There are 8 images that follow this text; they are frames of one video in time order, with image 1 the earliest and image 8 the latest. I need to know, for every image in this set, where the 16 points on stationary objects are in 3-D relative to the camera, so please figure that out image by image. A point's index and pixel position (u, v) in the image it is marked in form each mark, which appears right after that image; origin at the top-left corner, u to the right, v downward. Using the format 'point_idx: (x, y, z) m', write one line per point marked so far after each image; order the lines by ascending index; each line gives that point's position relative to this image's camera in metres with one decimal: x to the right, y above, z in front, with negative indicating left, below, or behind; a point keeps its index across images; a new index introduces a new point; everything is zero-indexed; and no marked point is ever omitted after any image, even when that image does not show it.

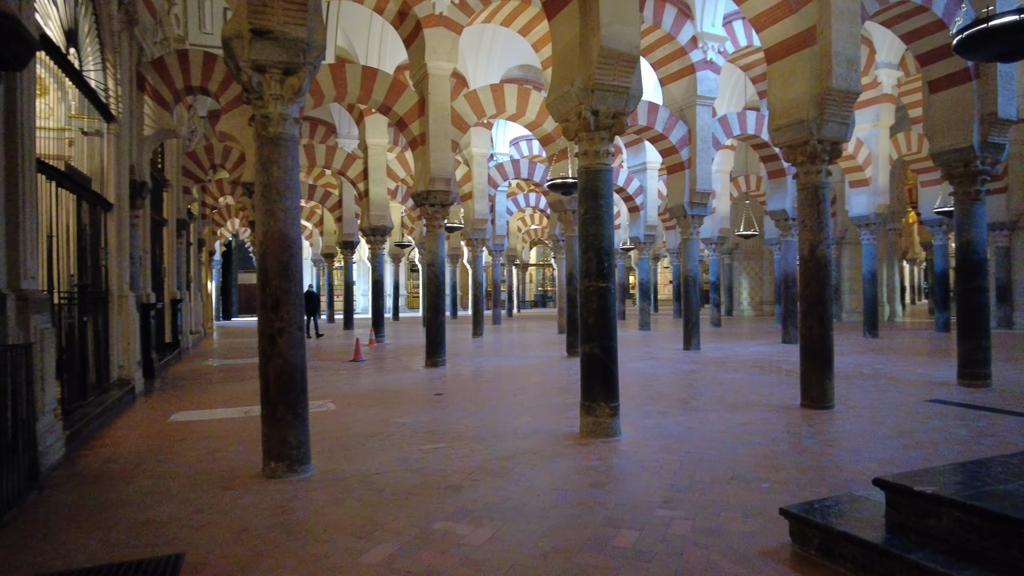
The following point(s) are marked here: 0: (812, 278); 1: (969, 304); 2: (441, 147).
0: (+2.5, +0.1, +5.6) m
1: (+4.6, -0.2, +6.6) m
2: (-1.0, +1.9, +8.8) m
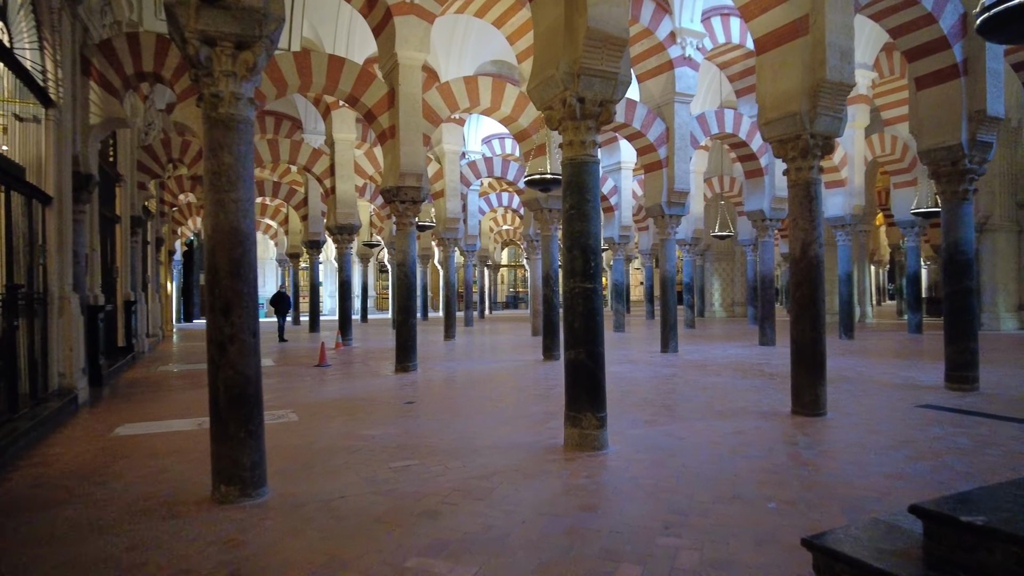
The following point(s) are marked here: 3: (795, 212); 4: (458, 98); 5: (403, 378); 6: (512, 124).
0: (+2.3, +0.1, +5.3) m
1: (+4.4, -0.2, +6.4) m
2: (-1.3, +1.9, +8.4) m
3: (+2.3, +0.6, +5.4) m
4: (-0.7, +2.6, +9.0) m
5: (-1.3, -1.1, +8.0) m
6: (0.0, +2.4, +9.5) m
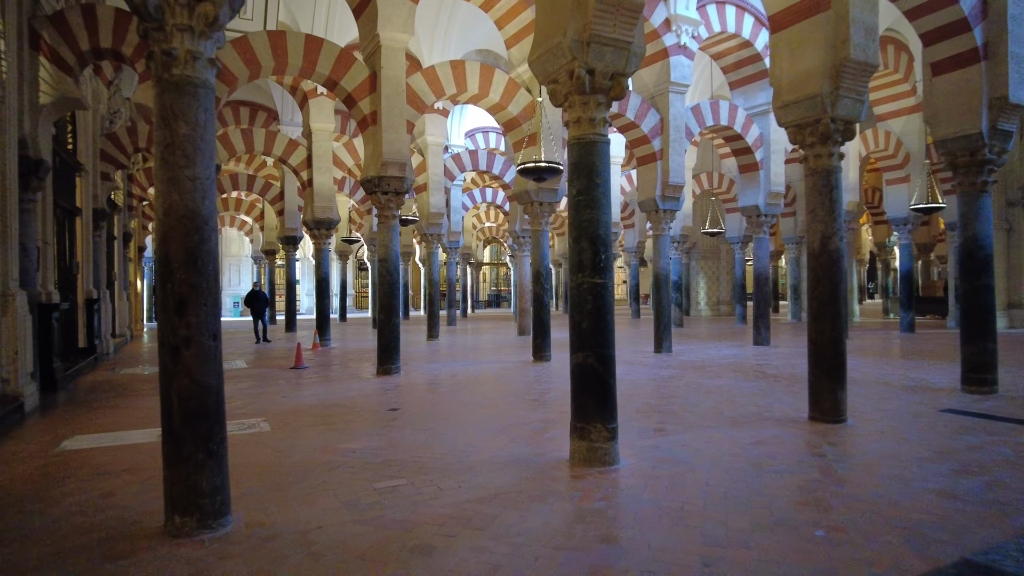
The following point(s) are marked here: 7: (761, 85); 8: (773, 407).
0: (+2.3, +0.1, +4.9) m
1: (+4.3, -0.1, +6.1) m
2: (-1.4, +1.9, +7.8) m
3: (+2.3, +0.6, +5.0) m
4: (-0.9, +2.7, +8.5) m
5: (-1.5, -1.1, +7.5) m
6: (-0.2, +2.4, +9.0) m
7: (+4.2, +3.4, +11.0) m
8: (+2.2, -1.0, +5.5) m
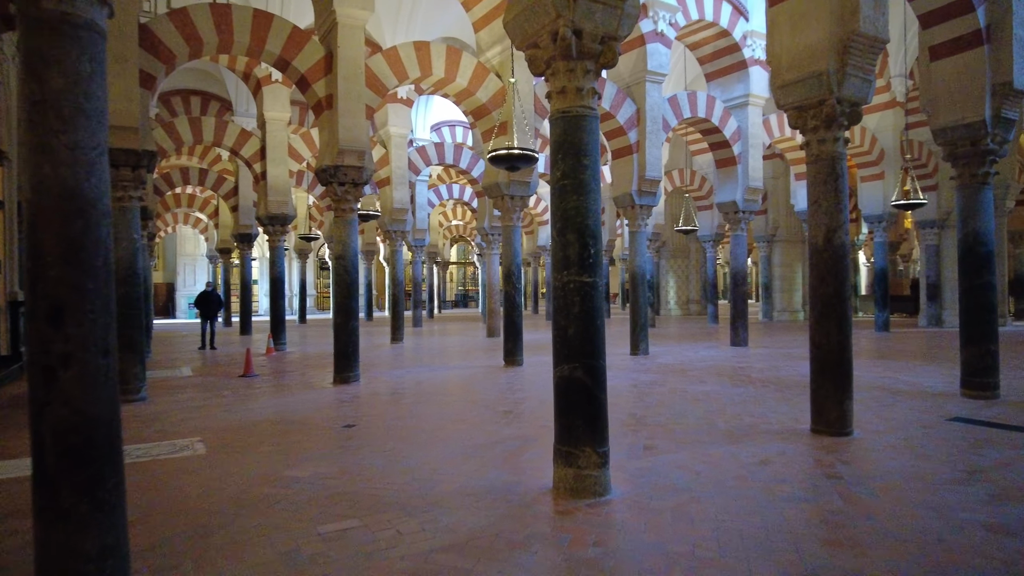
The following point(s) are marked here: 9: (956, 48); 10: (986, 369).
0: (+2.1, +0.1, +4.4) m
1: (+4.0, -0.1, +5.7) m
2: (-1.7, +1.9, +7.2) m
3: (+2.1, +0.7, +4.5) m
4: (-1.3, +2.7, +7.9) m
5: (-1.8, -1.1, +6.9) m
6: (-0.6, +2.4, +8.4) m
7: (+3.7, +3.4, +10.6) m
8: (+2.0, -1.0, +5.1) m
9: (+3.8, +2.1, +5.6) m
10: (+4.1, -0.7, +5.6) m
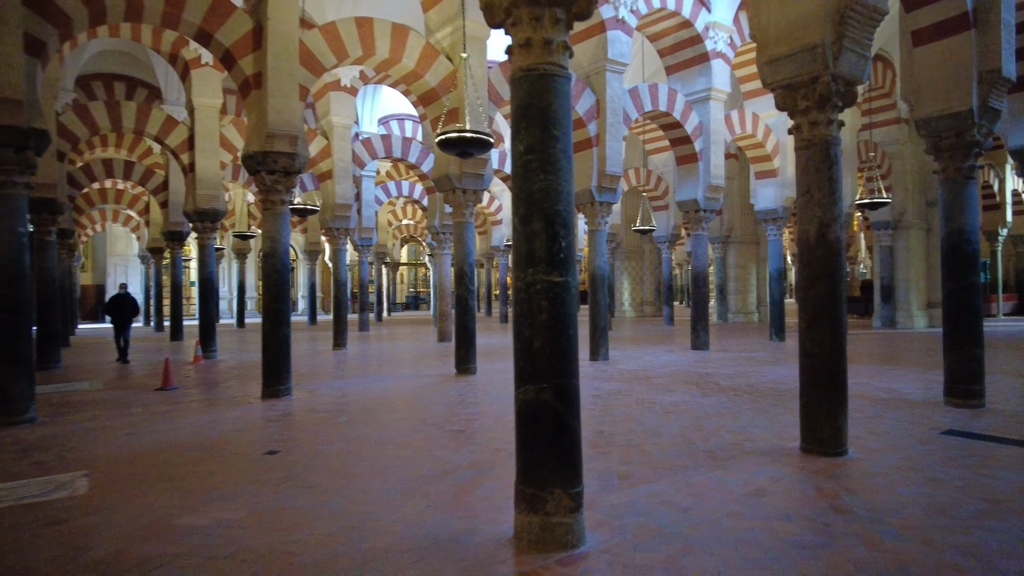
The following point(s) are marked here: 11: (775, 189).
0: (+1.8, +0.1, +3.9) m
1: (+3.7, -0.1, +5.3) m
2: (-2.2, +1.9, +6.4) m
3: (+1.8, +0.6, +4.0) m
4: (-1.8, +2.6, +7.1) m
5: (-2.2, -1.1, +6.1) m
6: (-1.1, +2.4, +7.7) m
7: (+2.9, +3.4, +10.2) m
8: (+1.7, -1.0, +4.5) m
9: (+3.4, +2.0, +5.3) m
10: (+3.7, -0.7, +5.3) m
11: (+4.8, +1.8, +12.0) m
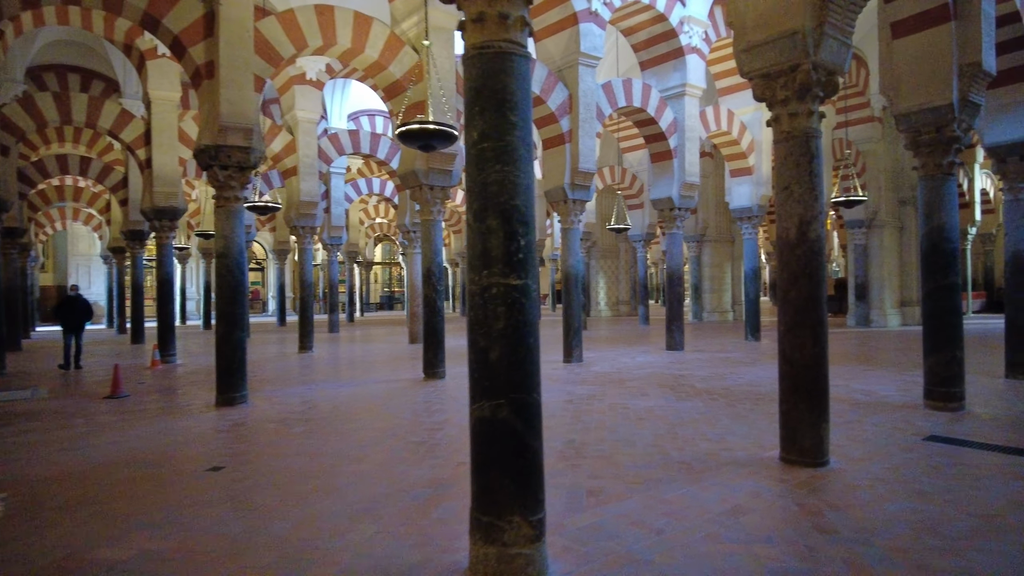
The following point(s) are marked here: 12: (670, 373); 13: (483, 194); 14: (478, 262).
0: (+1.6, +0.1, +3.7) m
1: (+3.4, -0.1, +5.2) m
2: (-2.5, +1.9, +6.0) m
3: (+1.6, +0.6, +3.8) m
4: (-2.1, +2.6, +6.8) m
5: (-2.5, -1.1, +5.7) m
6: (-1.5, +2.4, +7.4) m
7: (+2.5, +3.4, +10.0) m
8: (+1.4, -1.0, +4.3) m
9: (+3.2, +2.0, +5.1) m
10: (+3.4, -0.7, +5.1) m
11: (+4.3, +1.8, +11.9) m
12: (+1.9, -1.0, +7.9) m
13: (-0.1, +0.3, +2.3) m
14: (-0.1, +0.1, +2.3) m
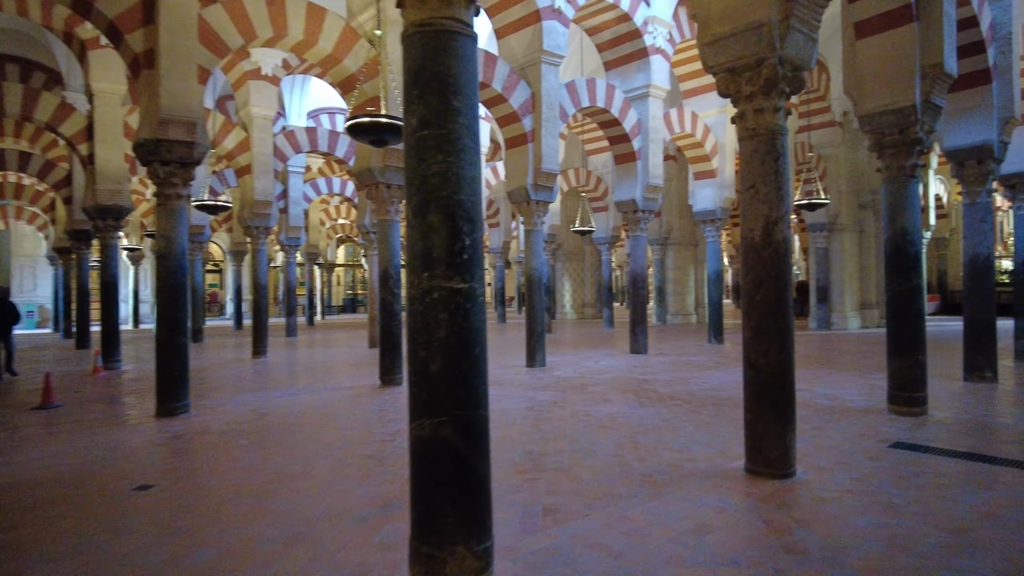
0: (+1.4, +0.1, +3.6) m
1: (+3.1, -0.2, +5.1) m
2: (-2.9, +1.8, +5.7) m
3: (+1.3, +0.6, +3.6) m
4: (-2.5, +2.6, +6.4) m
5: (-2.9, -1.2, +5.4) m
6: (-1.9, +2.4, +7.1) m
7: (+1.9, +3.4, +9.9) m
8: (+1.1, -1.0, +4.2) m
9: (+2.8, +2.0, +5.0) m
10: (+3.1, -0.7, +5.1) m
11: (+3.6, +1.8, +11.9) m
12: (+1.4, -1.1, +7.7) m
13: (-0.3, +0.3, +2.1) m
14: (-0.3, +0.1, +2.1) m
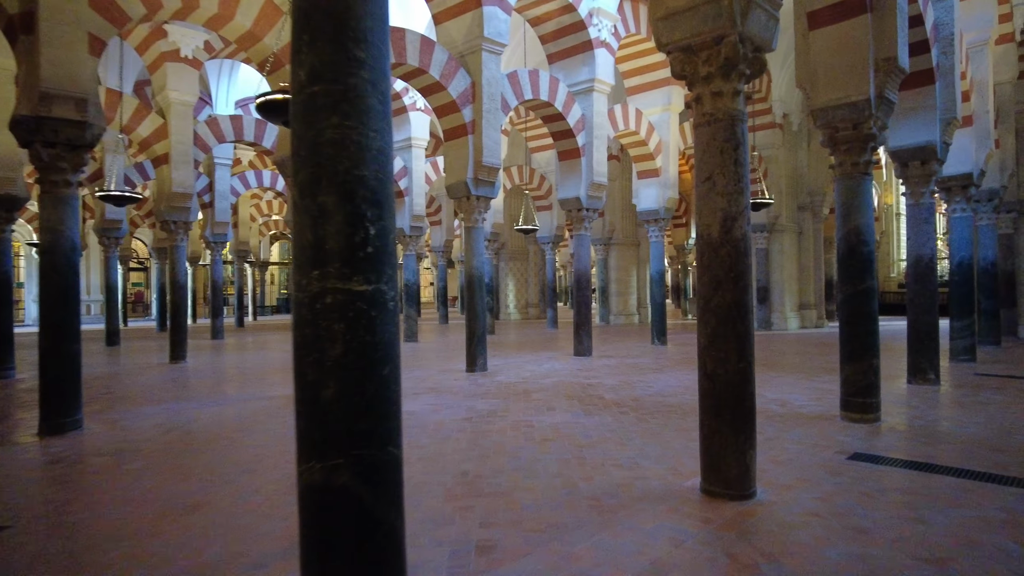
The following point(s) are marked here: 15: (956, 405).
0: (+1.0, +0.1, +3.2) m
1: (+2.6, -0.2, +4.9) m
2: (-3.4, +1.8, +5.0) m
3: (+1.0, +0.6, +3.3) m
4: (-3.1, +2.6, +5.8) m
5: (-3.3, -1.2, +4.7) m
6: (-2.5, +2.4, +6.5) m
7: (+1.0, +3.3, +9.6) m
8: (+0.8, -1.0, +3.8) m
9: (+2.4, +2.0, +4.8) m
10: (+2.6, -0.7, +4.9) m
11: (+2.6, +1.8, +11.7) m
12: (+0.7, -1.1, +7.4) m
13: (-0.5, +0.3, +1.6) m
14: (-0.5, +0.1, +1.6) m
15: (+3.9, -1.0, +5.7) m
